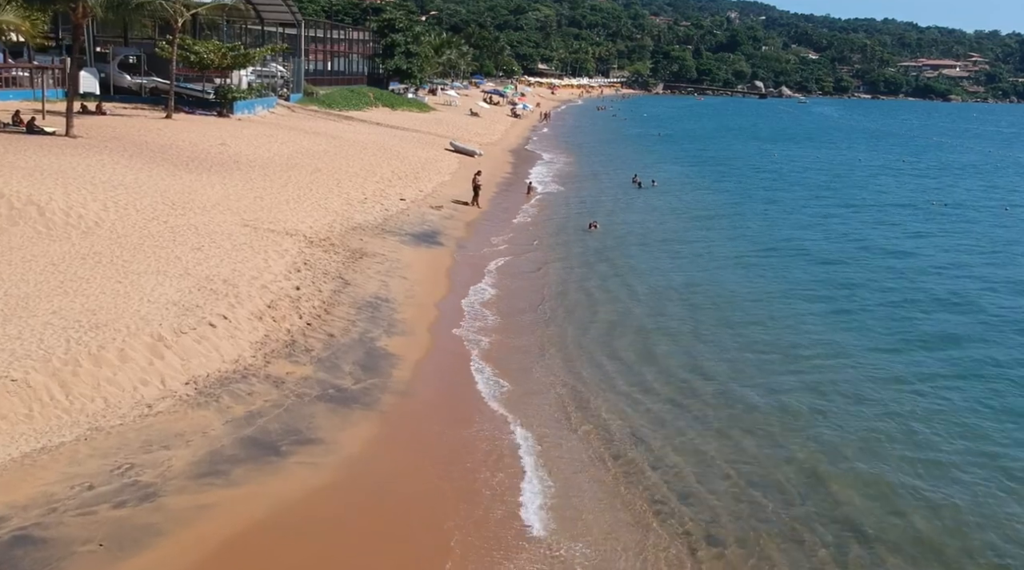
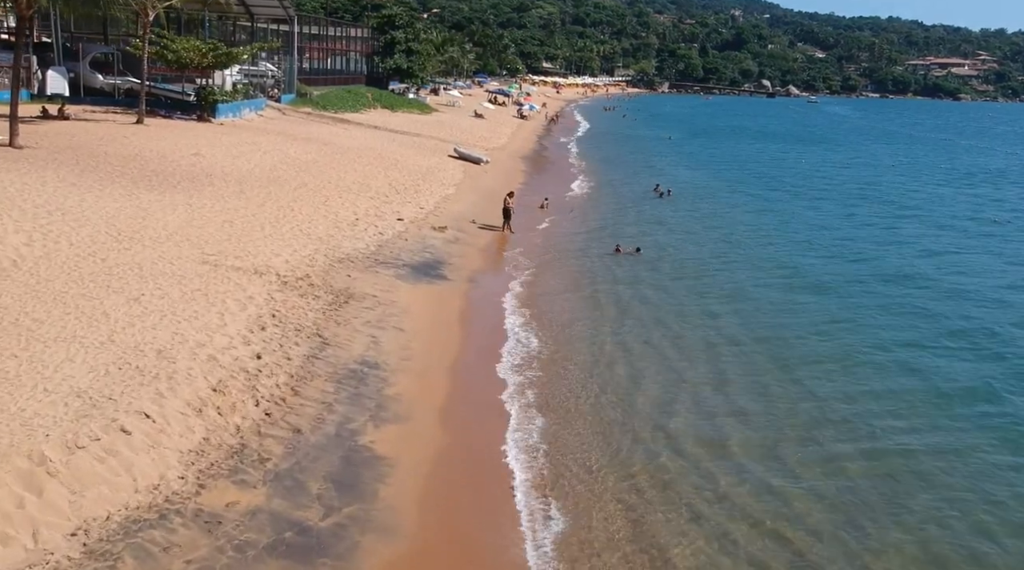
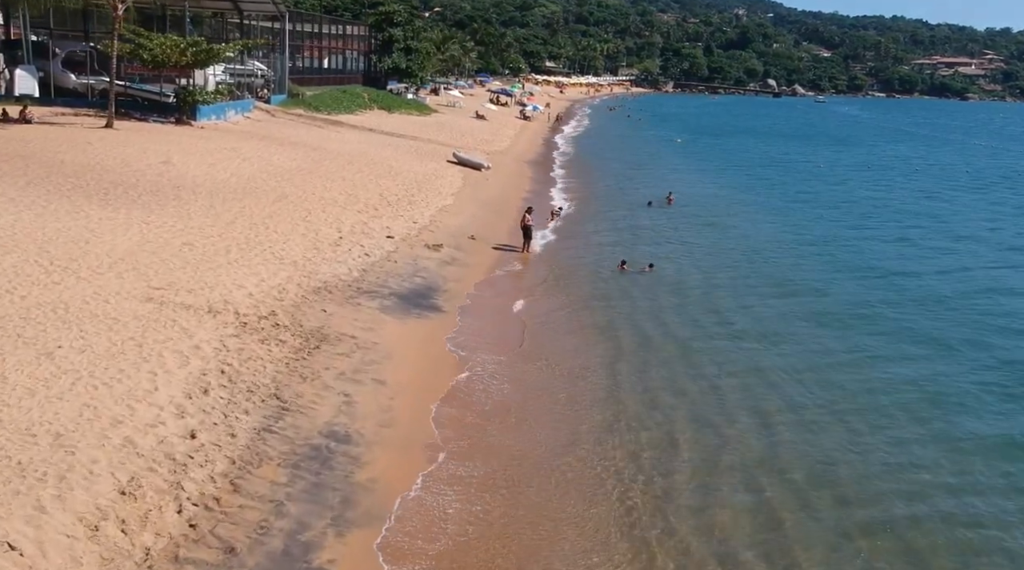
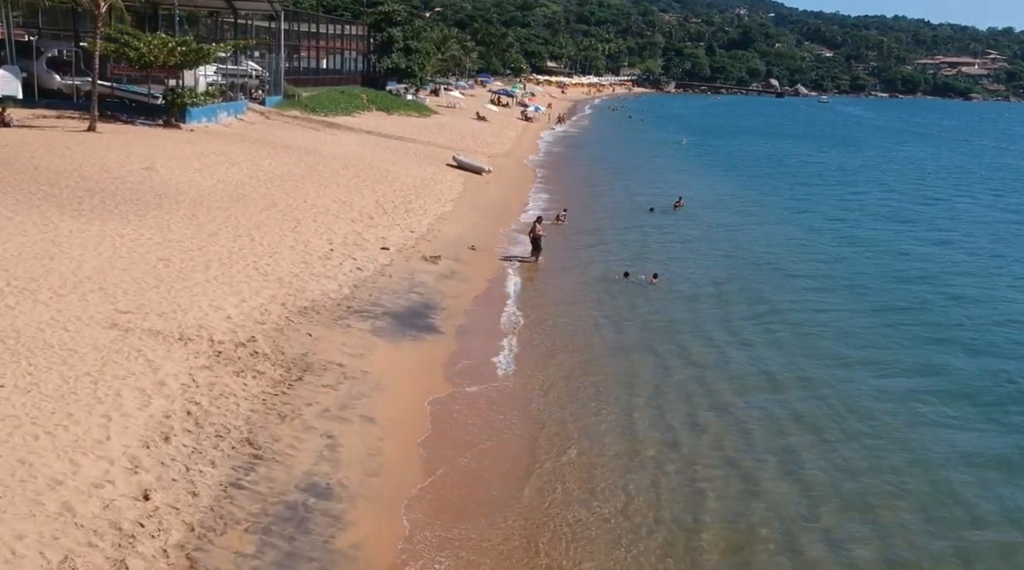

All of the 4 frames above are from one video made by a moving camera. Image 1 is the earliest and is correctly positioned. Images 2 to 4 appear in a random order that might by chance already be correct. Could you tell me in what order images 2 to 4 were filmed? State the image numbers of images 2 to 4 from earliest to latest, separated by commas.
2, 3, 4
